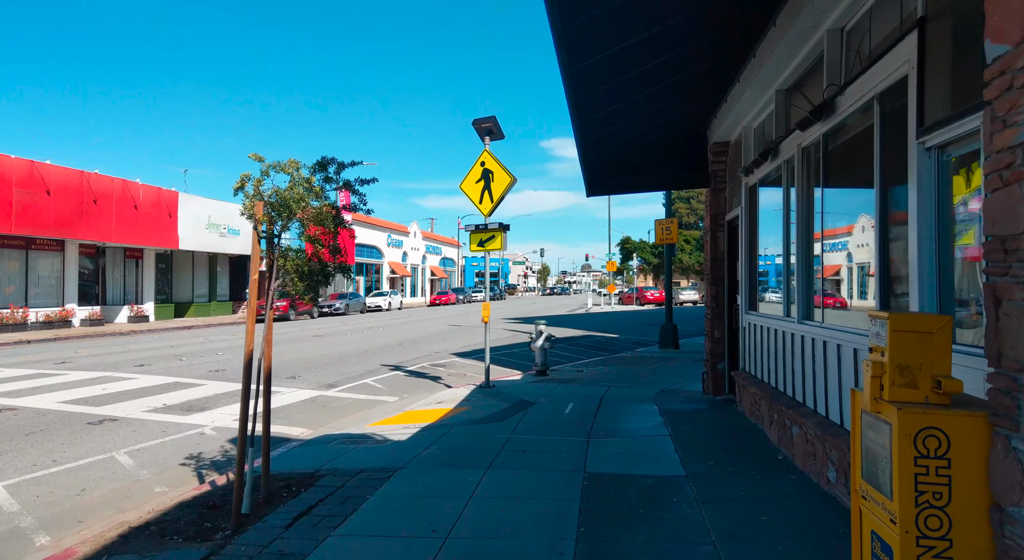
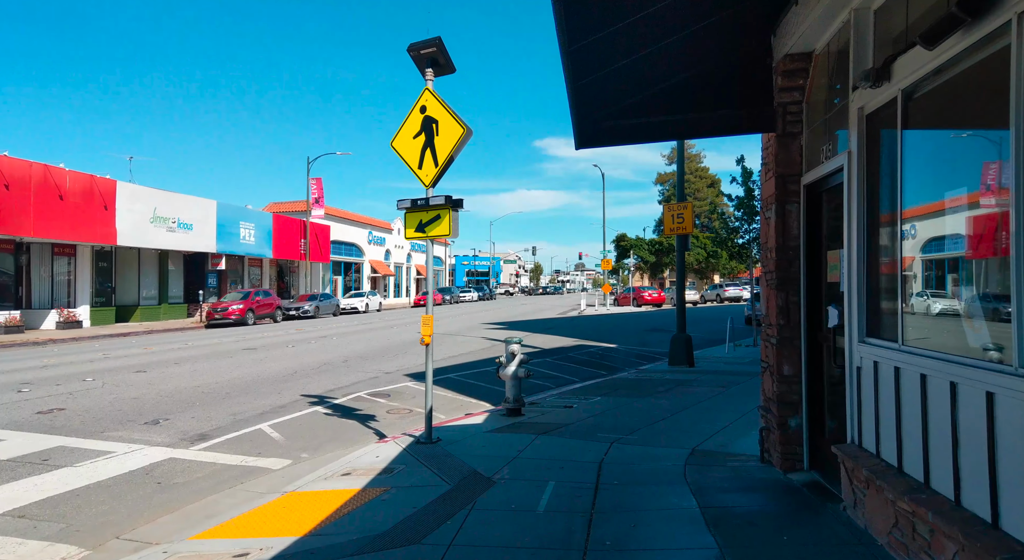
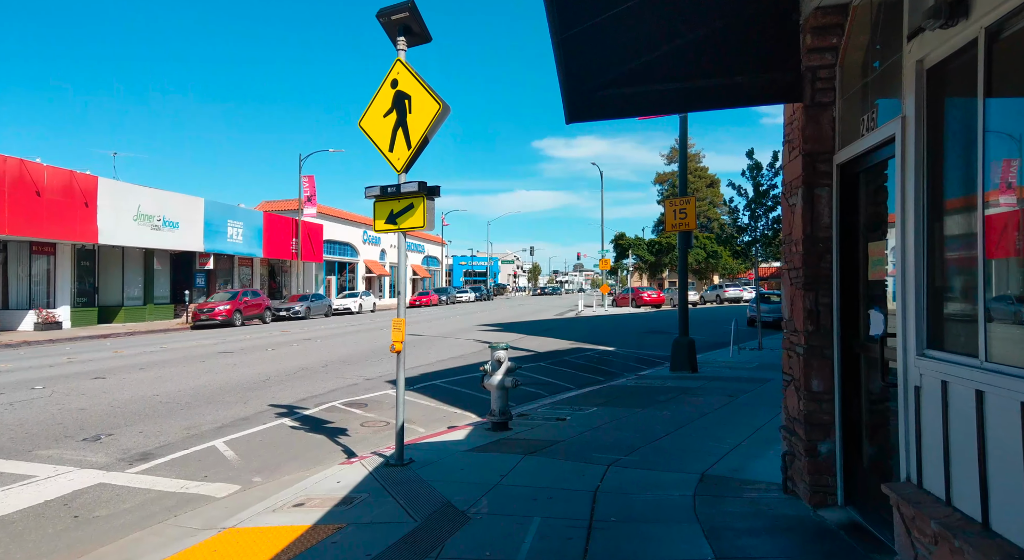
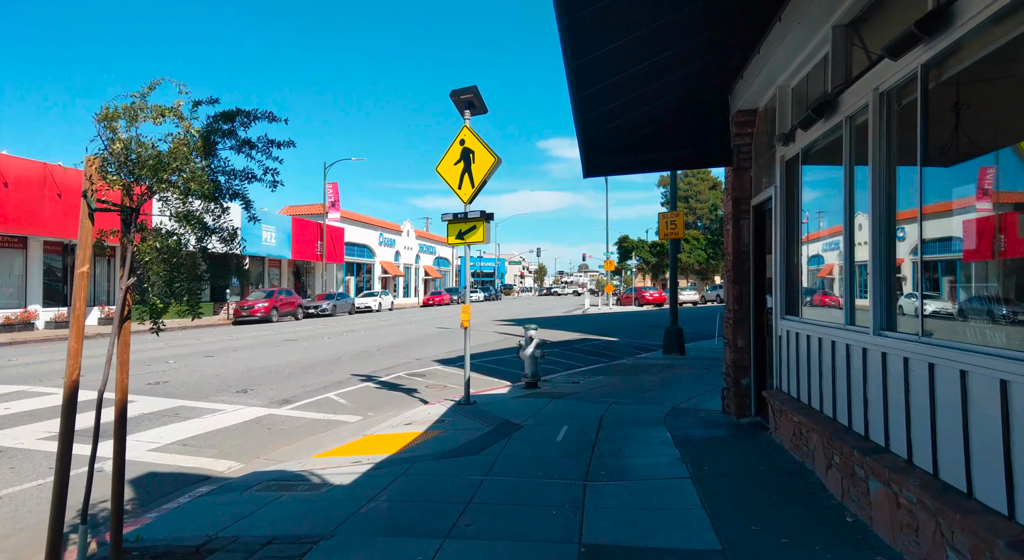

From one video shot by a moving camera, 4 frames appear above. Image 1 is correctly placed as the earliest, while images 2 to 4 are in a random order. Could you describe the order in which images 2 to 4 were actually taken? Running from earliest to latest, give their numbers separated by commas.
4, 2, 3
